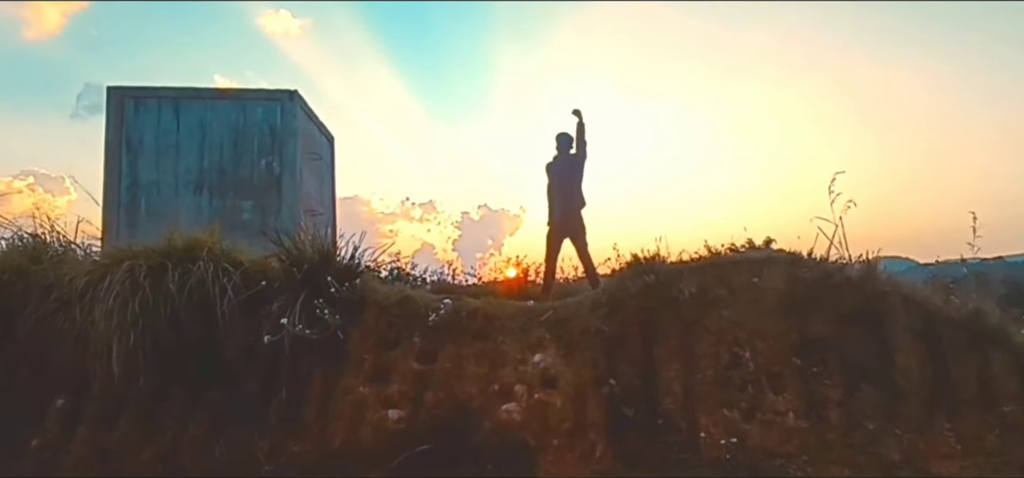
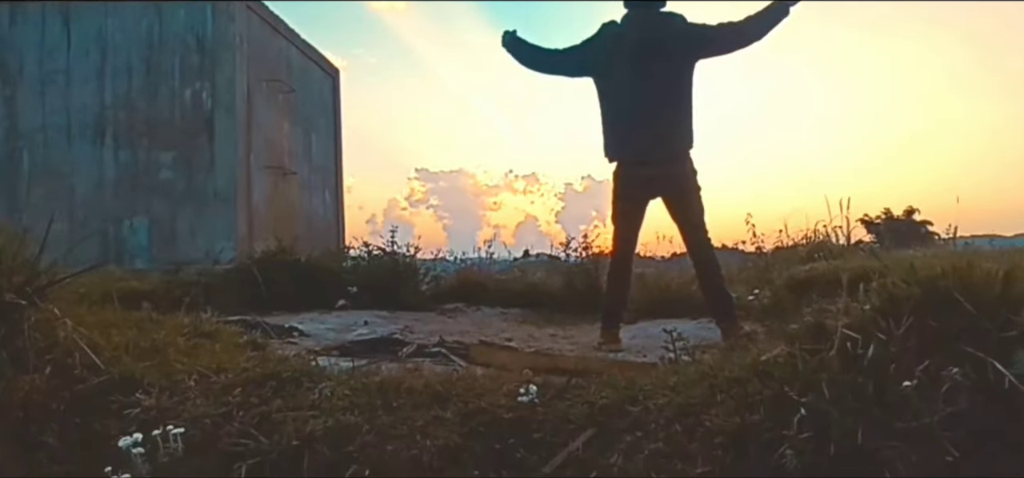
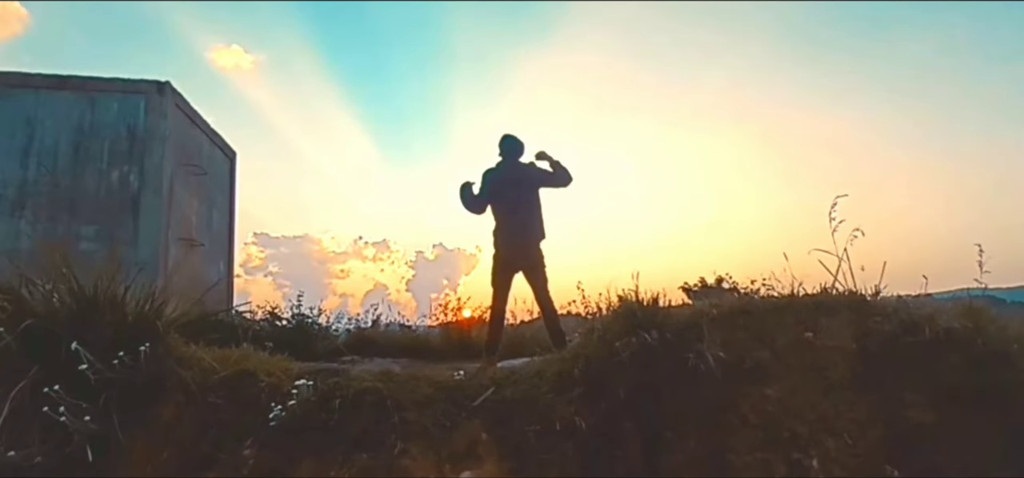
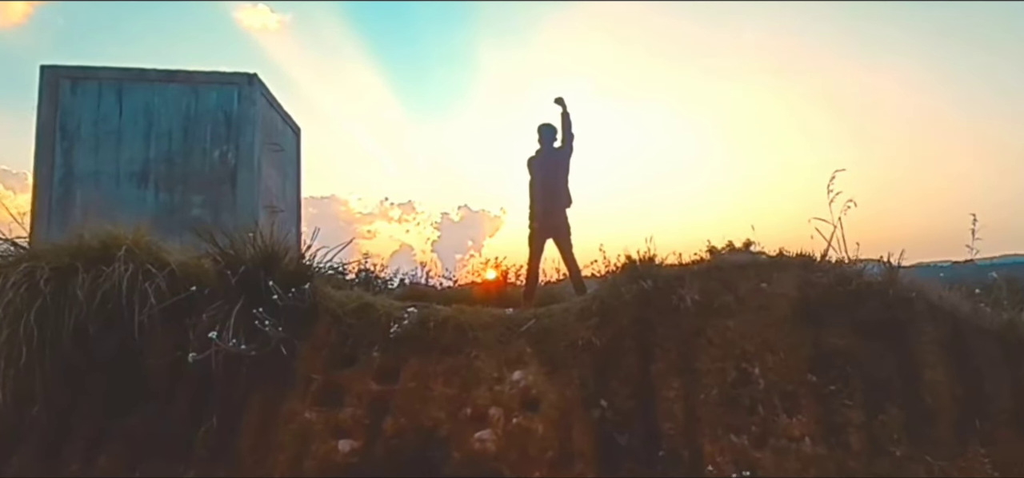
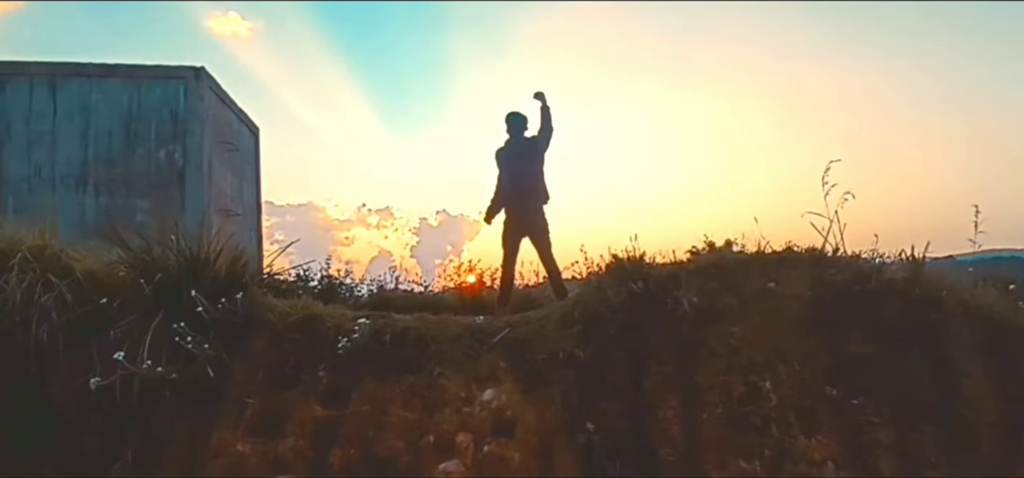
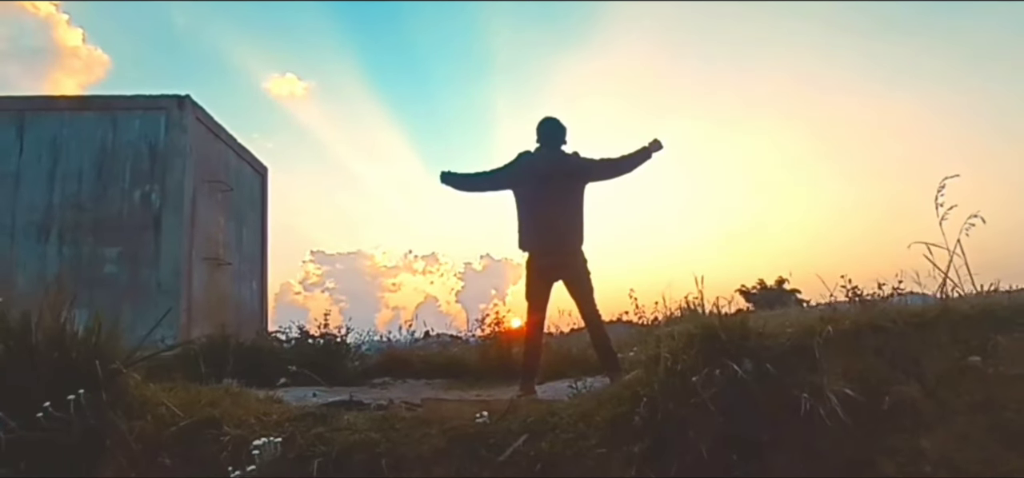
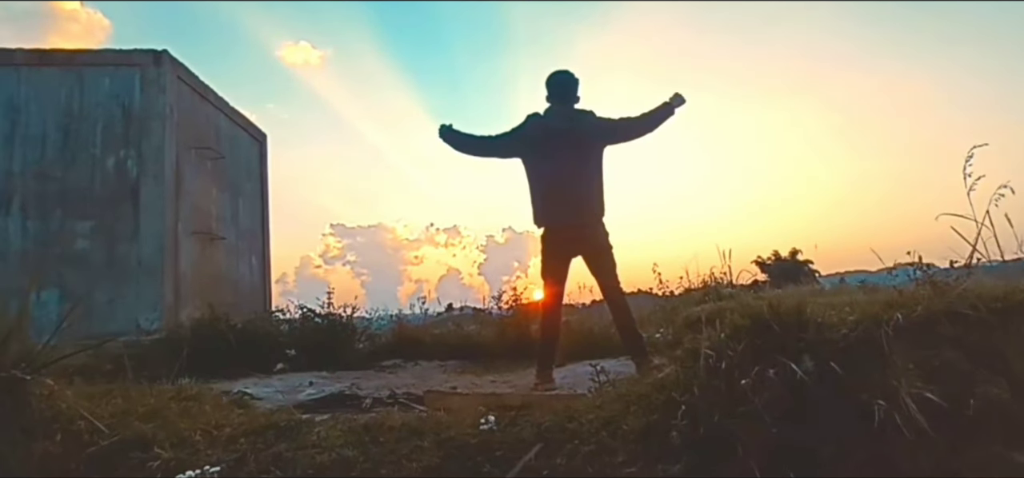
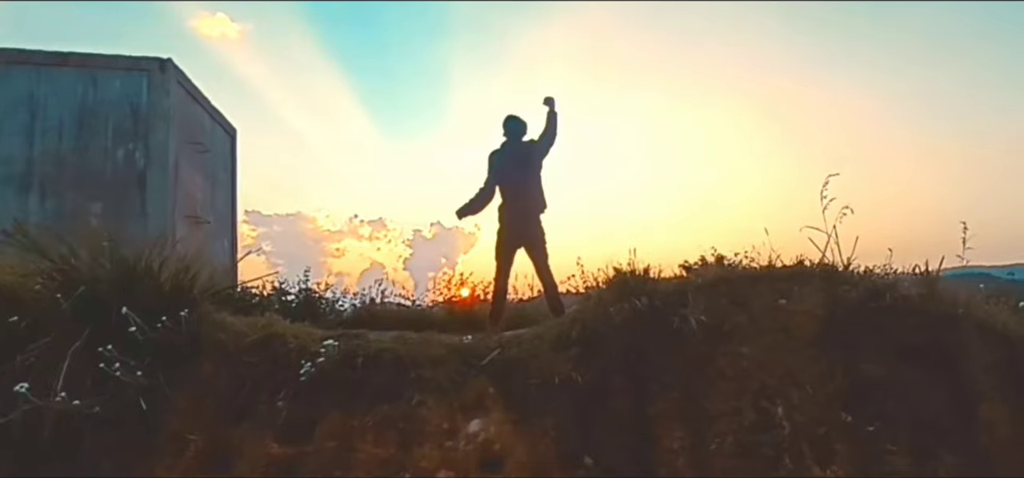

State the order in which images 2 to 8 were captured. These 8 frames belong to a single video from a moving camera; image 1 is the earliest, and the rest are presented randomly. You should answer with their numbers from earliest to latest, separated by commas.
4, 5, 8, 3, 6, 7, 2
